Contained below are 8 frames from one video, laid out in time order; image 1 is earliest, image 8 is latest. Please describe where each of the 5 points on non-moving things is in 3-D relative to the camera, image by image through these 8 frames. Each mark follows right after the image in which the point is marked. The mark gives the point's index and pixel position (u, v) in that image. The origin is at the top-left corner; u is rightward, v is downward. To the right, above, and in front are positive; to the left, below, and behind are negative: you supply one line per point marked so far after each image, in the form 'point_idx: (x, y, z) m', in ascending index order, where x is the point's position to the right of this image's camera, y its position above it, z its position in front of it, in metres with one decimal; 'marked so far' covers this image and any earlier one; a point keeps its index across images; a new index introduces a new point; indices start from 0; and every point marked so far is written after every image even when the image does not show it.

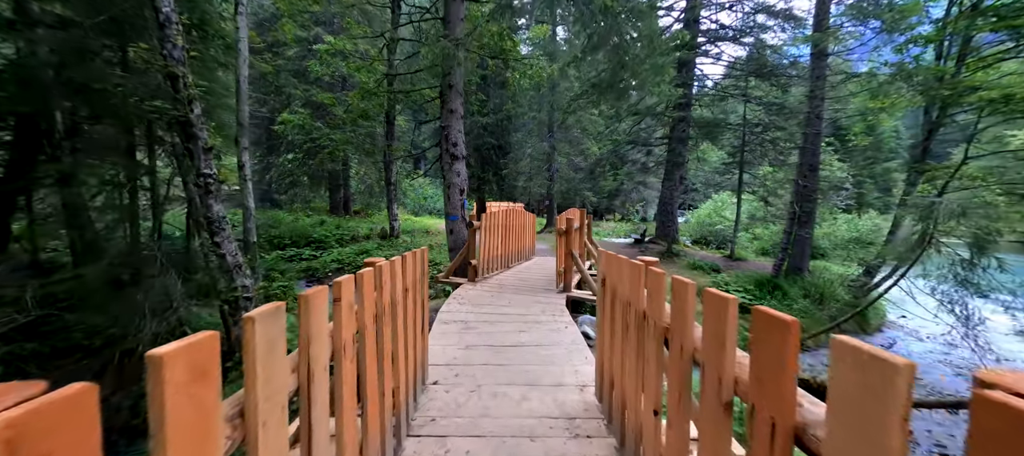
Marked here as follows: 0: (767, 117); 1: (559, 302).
0: (+7.4, +3.2, +10.9) m
1: (+0.5, -0.7, +3.6) m
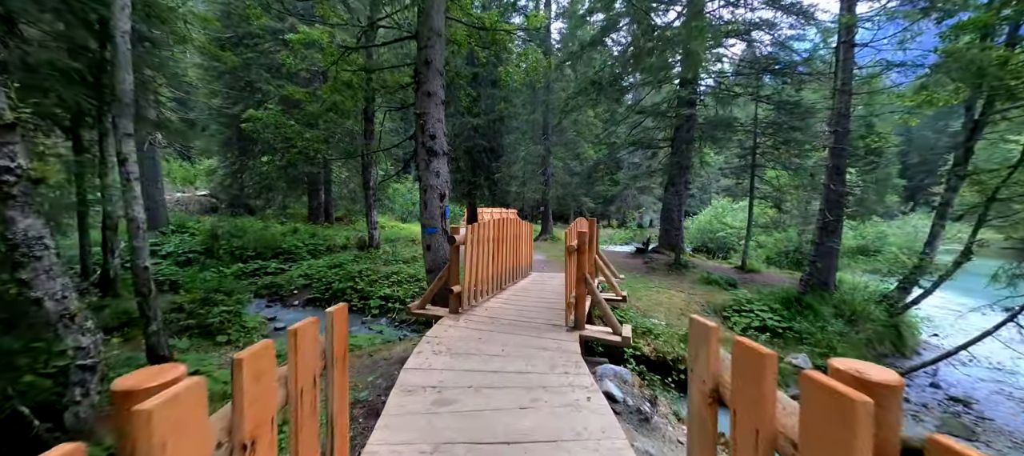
0: (+7.2, +3.0, +10.2) m
1: (+0.4, -0.8, +2.7) m
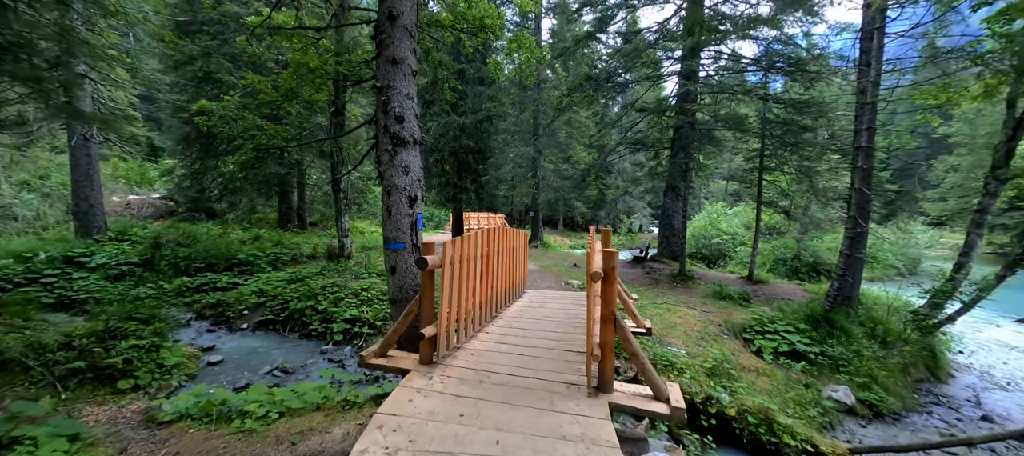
0: (+6.9, +2.8, +9.5) m
1: (+0.4, -0.9, +1.7) m
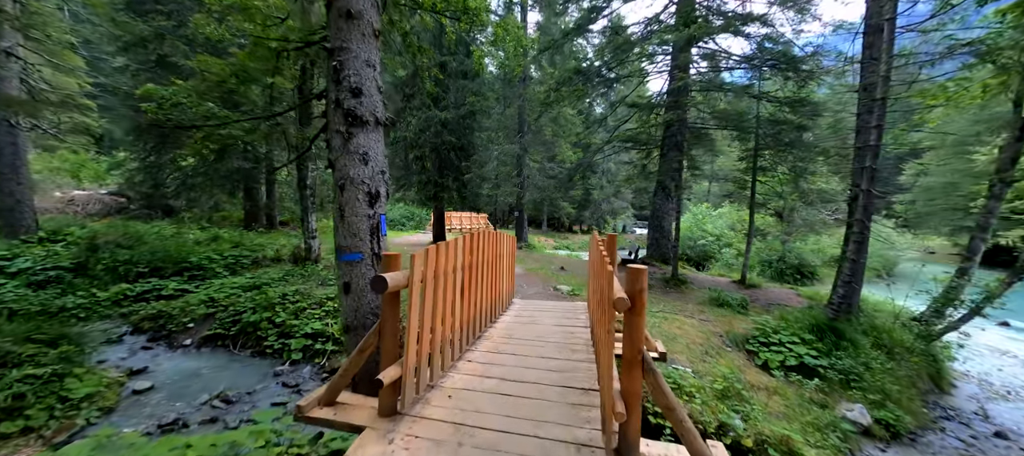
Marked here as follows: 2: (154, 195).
0: (+6.6, +2.7, +9.3) m
1: (+0.4, -1.0, +1.2) m
2: (-10.2, +0.9, +10.7) m
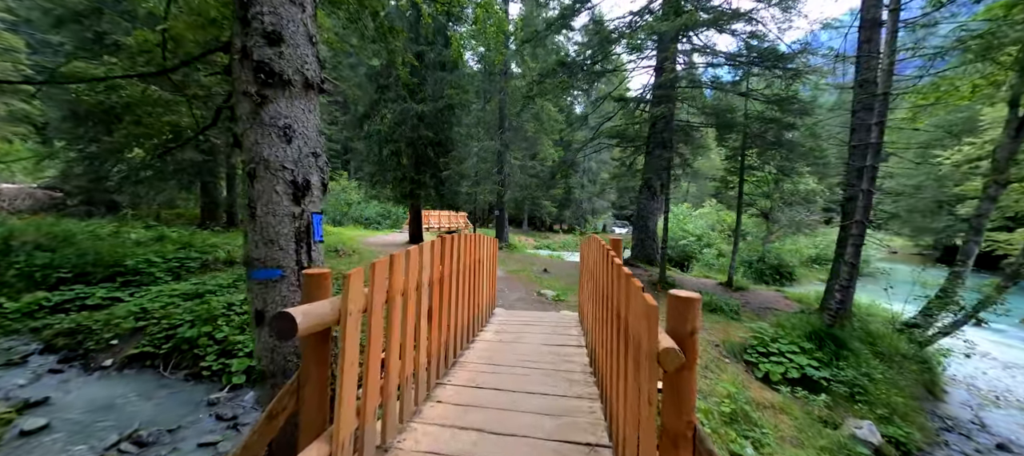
0: (+6.1, +2.7, +9.1) m
1: (+0.4, -1.0, +0.7) m
2: (-10.7, +1.0, +9.6) m
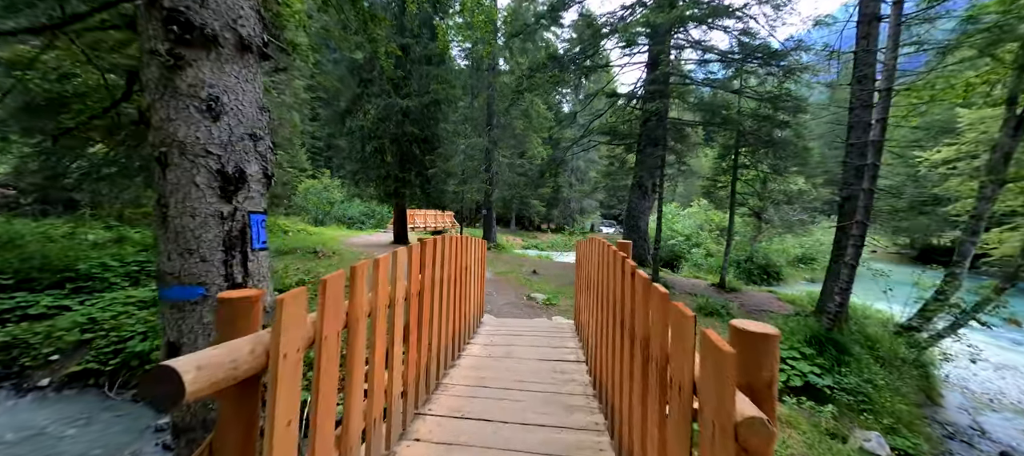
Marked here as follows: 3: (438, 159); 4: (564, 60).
0: (+5.8, +2.7, +8.9) m
1: (+0.4, -1.0, +0.4) m
2: (-10.9, +1.0, +8.9) m
3: (-2.4, +2.3, +12.5) m
4: (+1.3, +4.2, +9.6) m
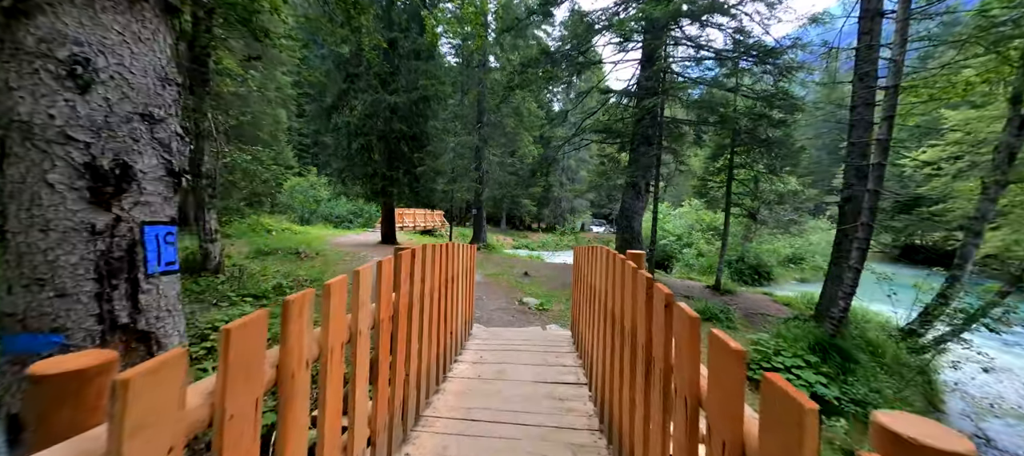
0: (+5.6, +2.7, +8.8) m
1: (+0.4, -1.1, +0.1) m
2: (-11.1, +1.0, +8.3) m
3: (-2.7, +2.3, +12.2) m
4: (+1.1, +4.2, +9.3) m
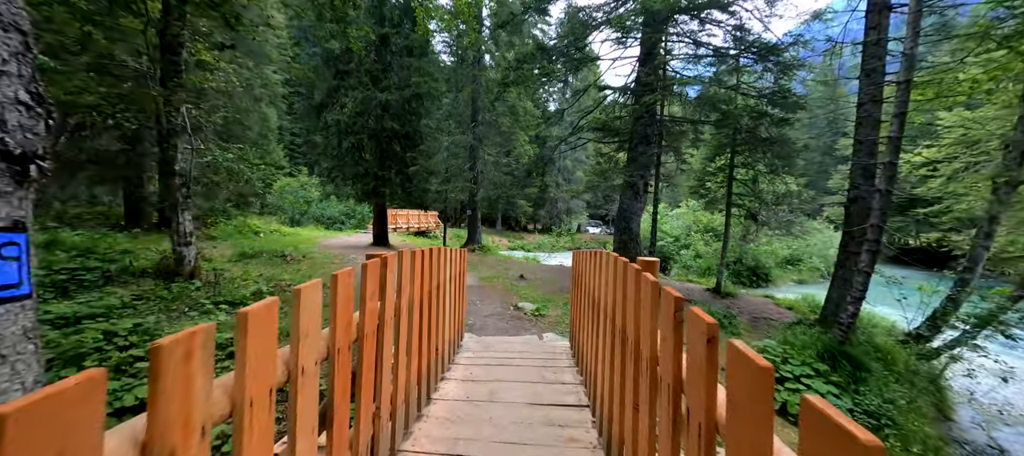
0: (+5.5, +2.7, +8.6) m
1: (+0.4, -1.1, -0.2) m
2: (-11.3, +1.0, +7.9) m
3: (-2.9, +2.3, +11.9) m
4: (+1.0, +4.2, +9.1) m
